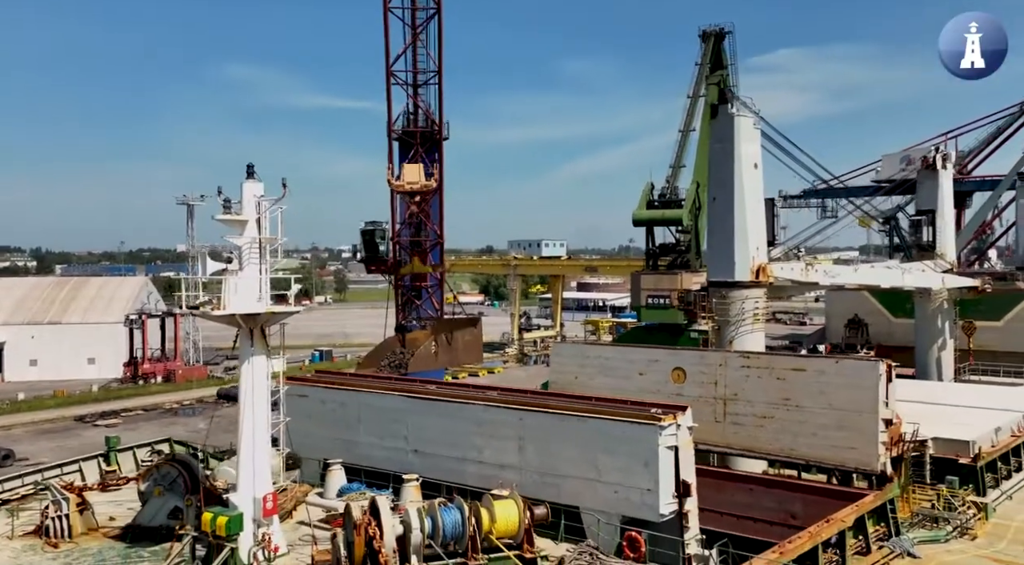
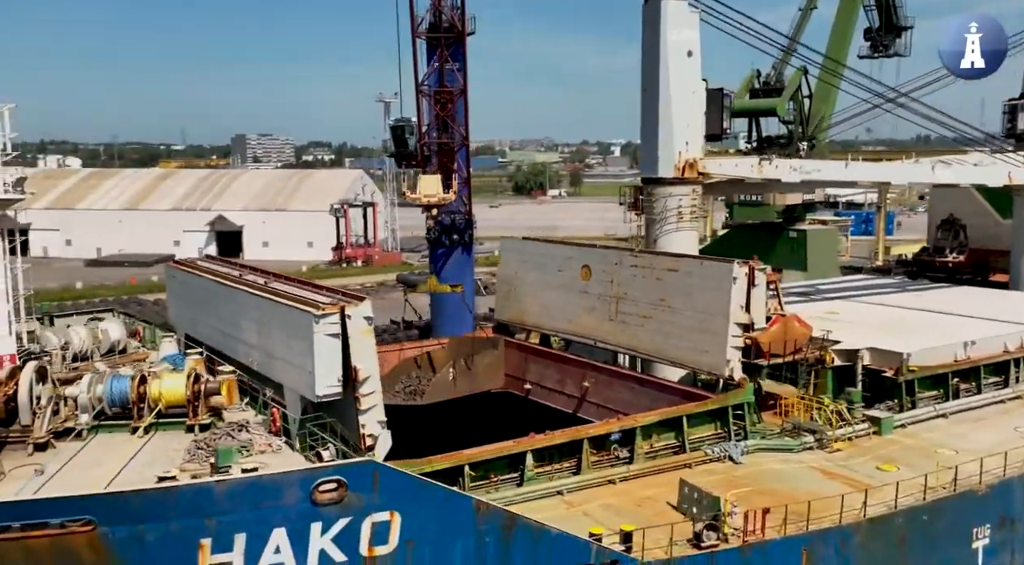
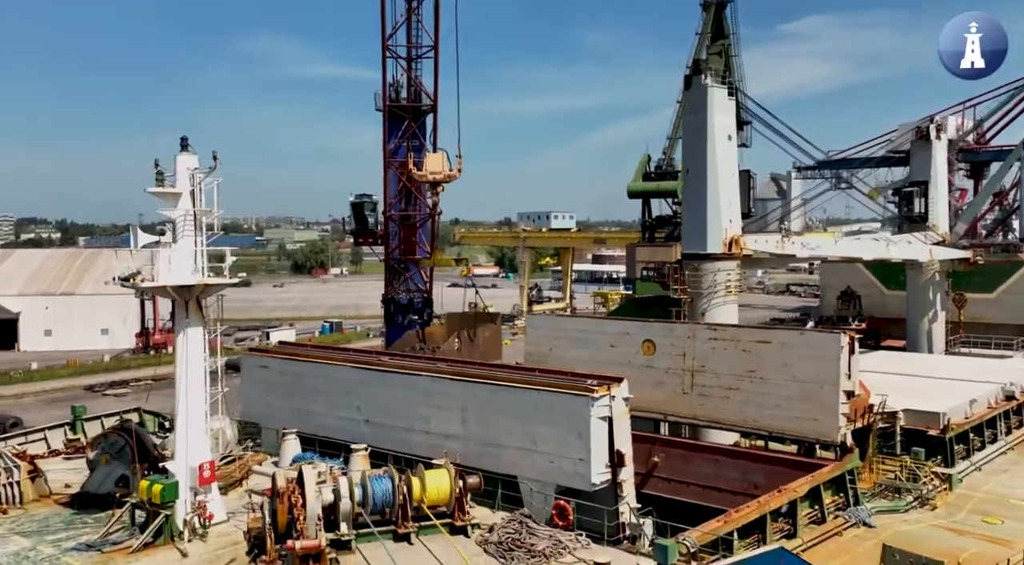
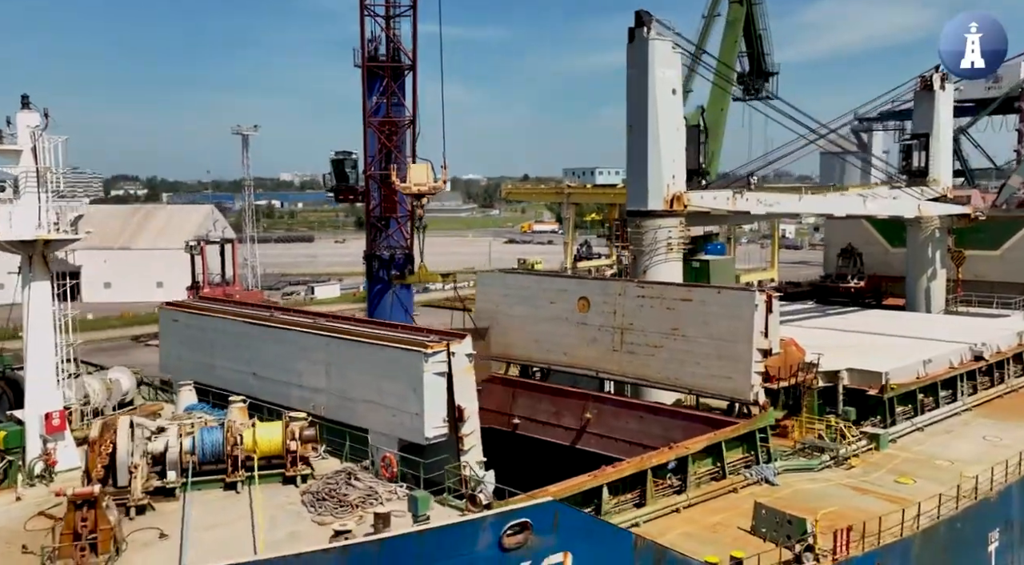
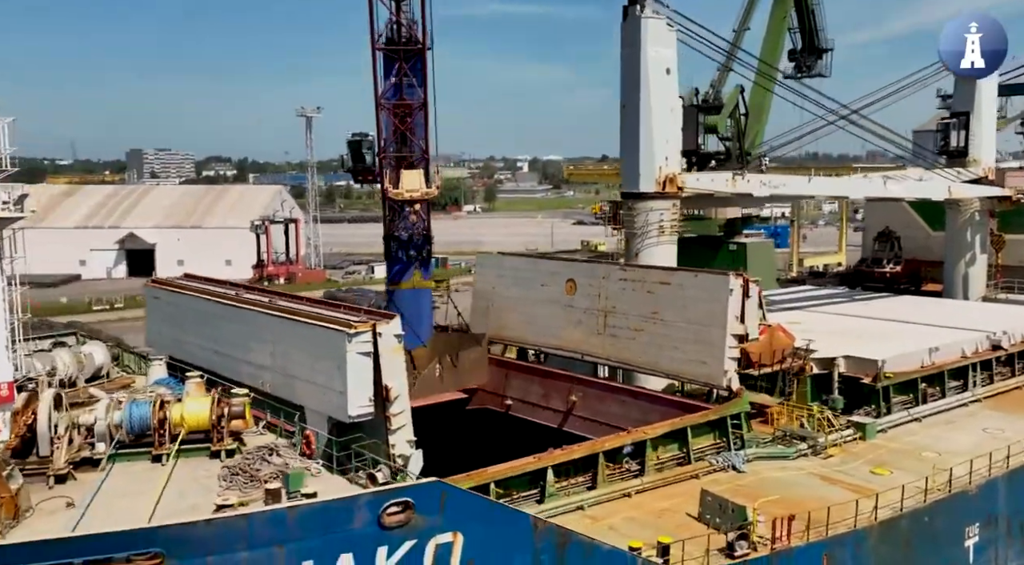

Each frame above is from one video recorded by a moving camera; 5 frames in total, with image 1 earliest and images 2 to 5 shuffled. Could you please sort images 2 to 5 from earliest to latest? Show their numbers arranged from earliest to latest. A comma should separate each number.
3, 4, 5, 2
